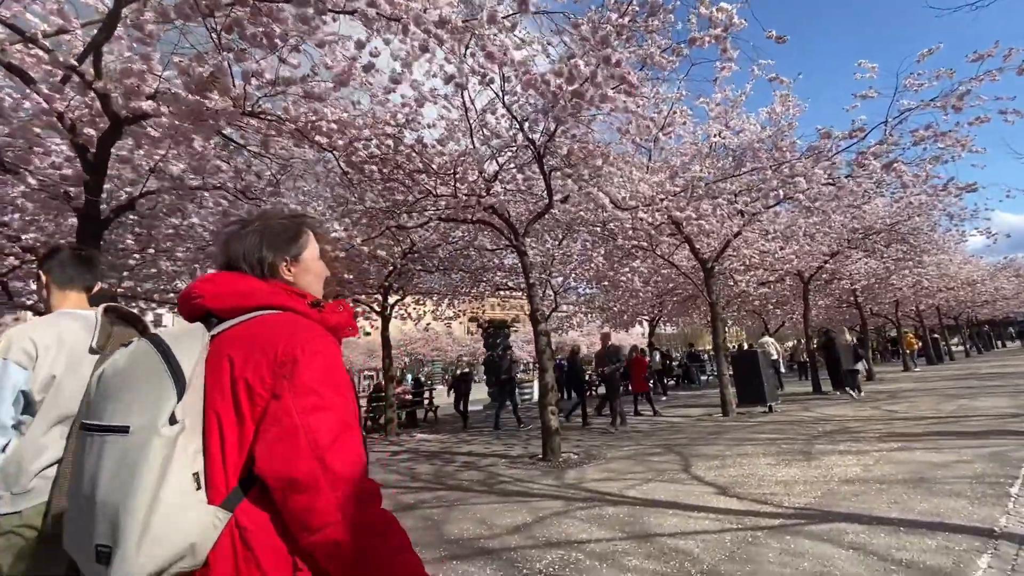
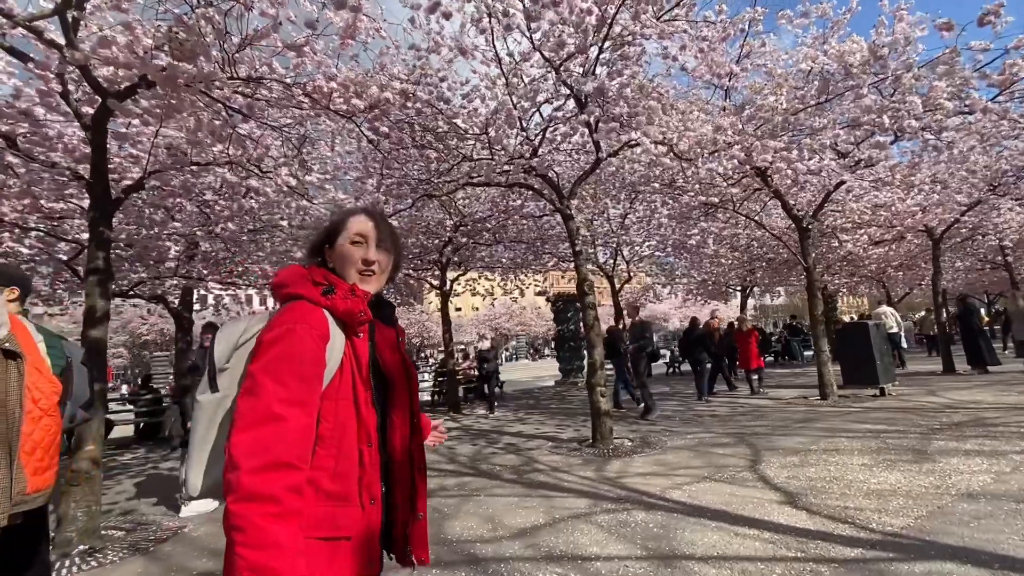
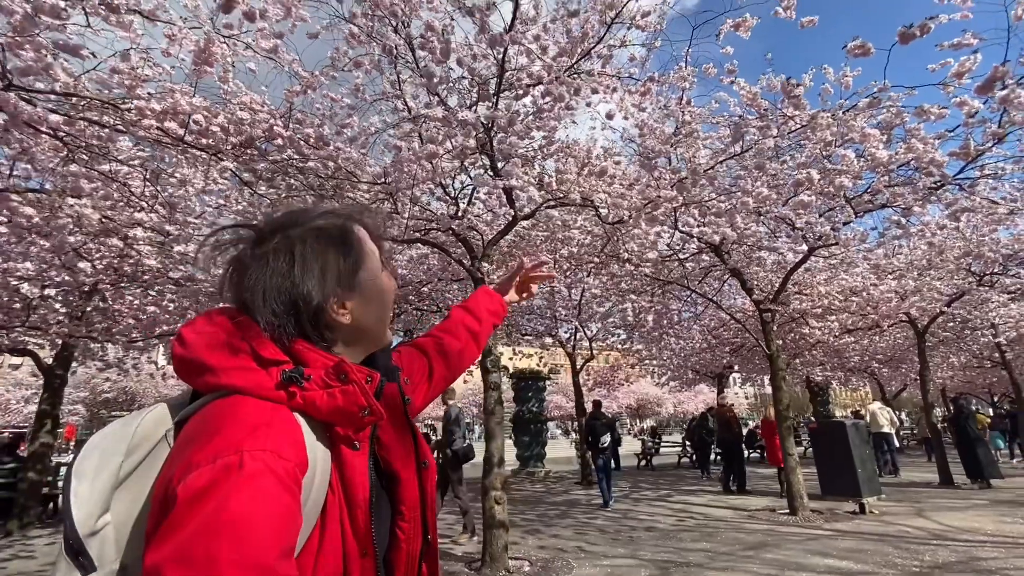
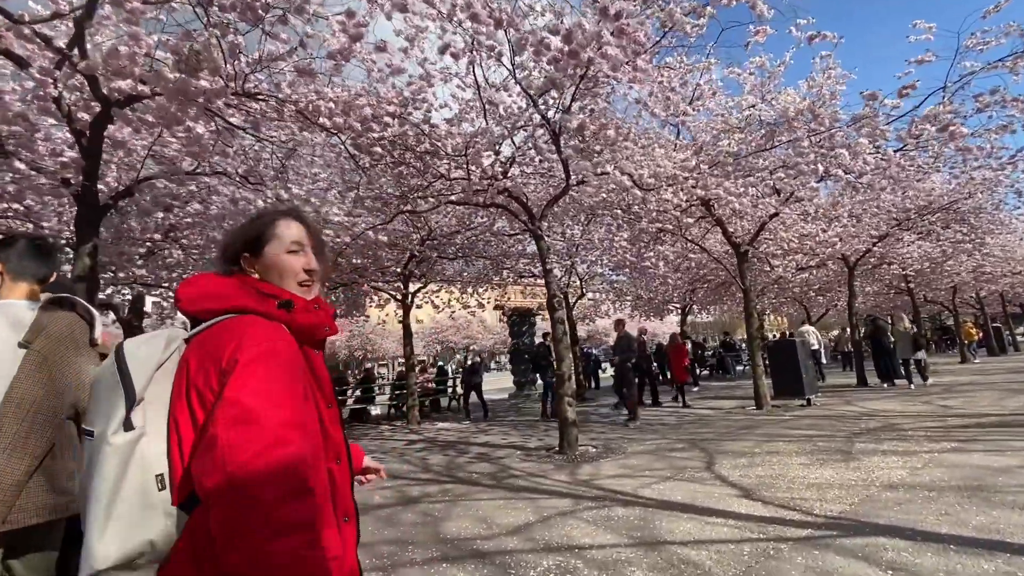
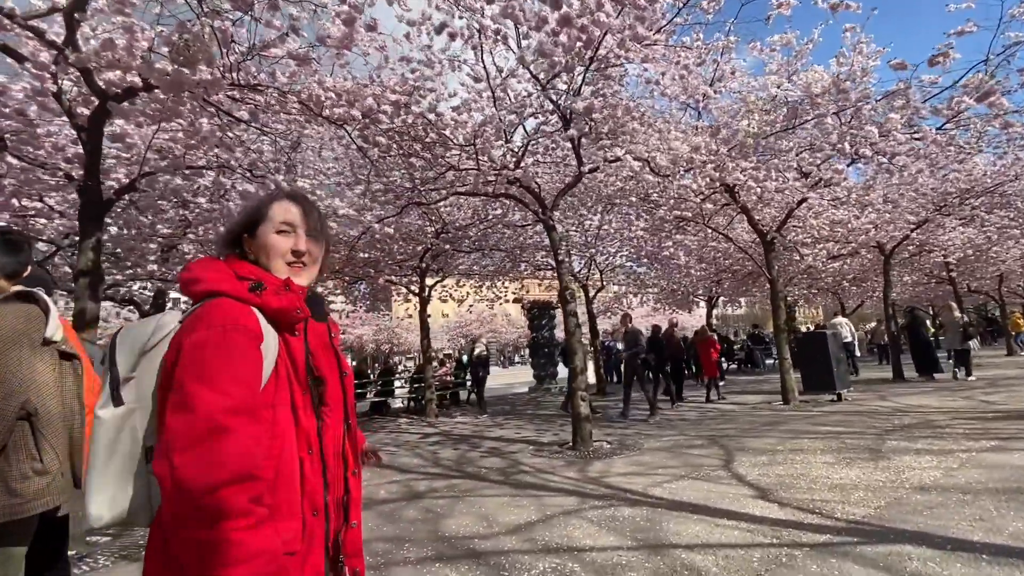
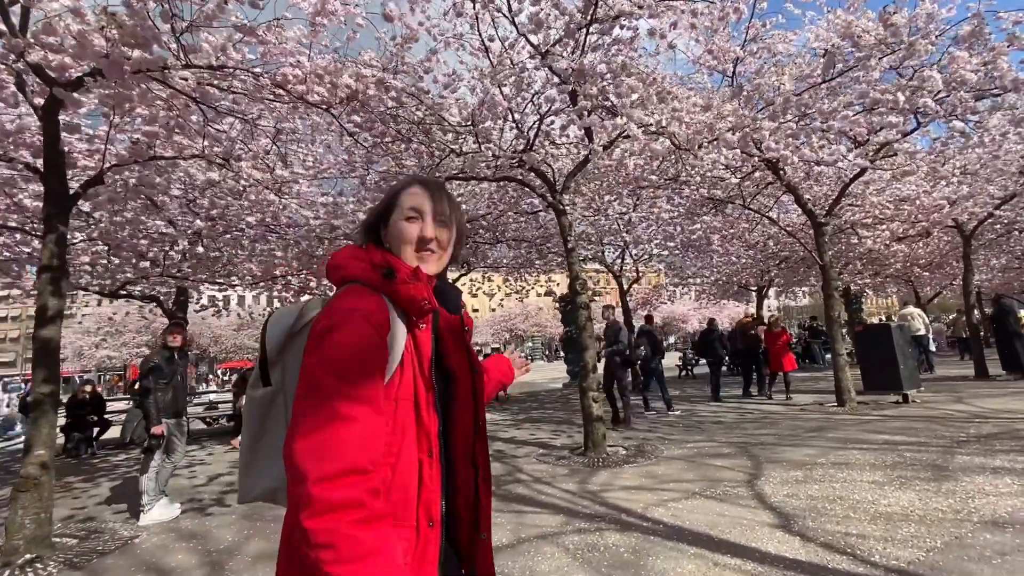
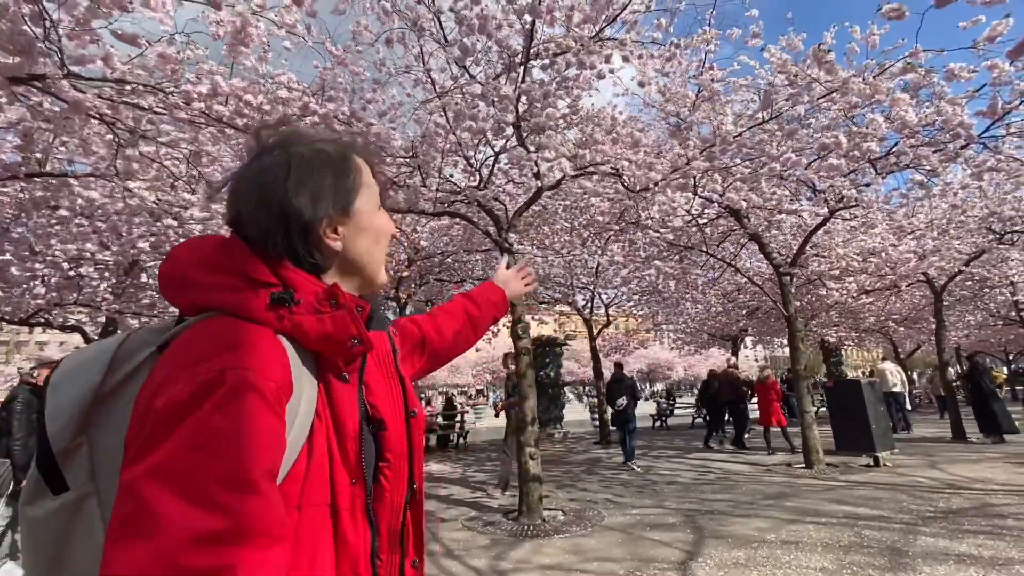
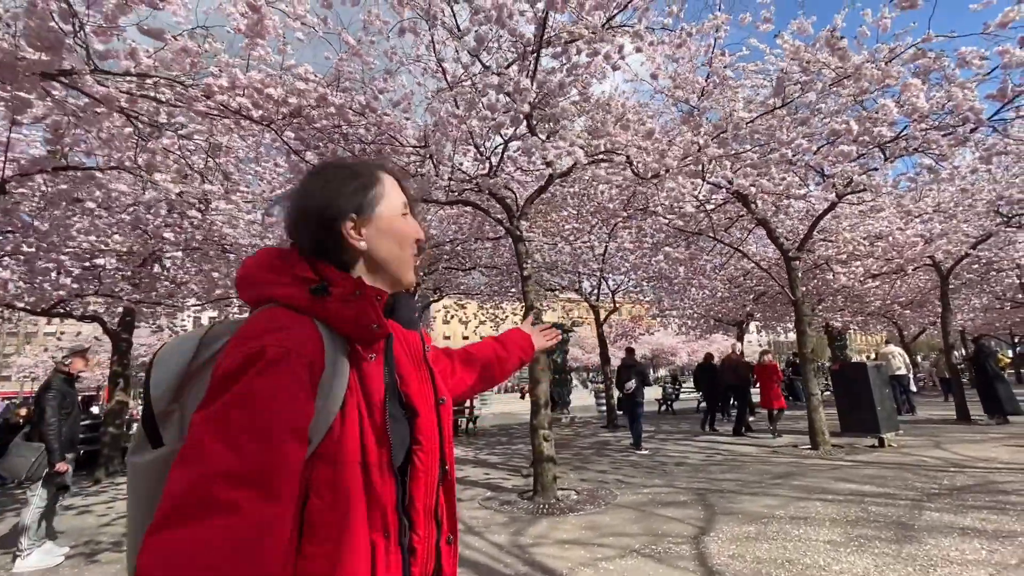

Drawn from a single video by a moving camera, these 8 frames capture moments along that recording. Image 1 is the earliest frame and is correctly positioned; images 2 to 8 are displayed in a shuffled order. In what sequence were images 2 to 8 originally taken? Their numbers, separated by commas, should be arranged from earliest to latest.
4, 5, 2, 6, 8, 7, 3
